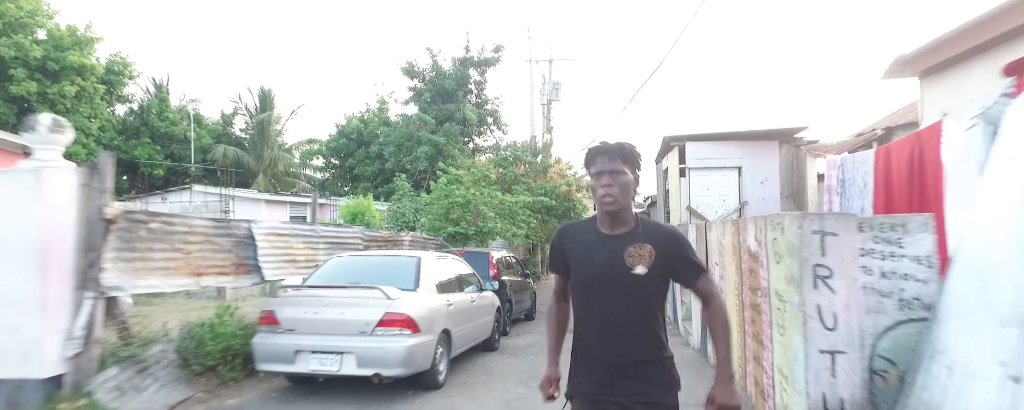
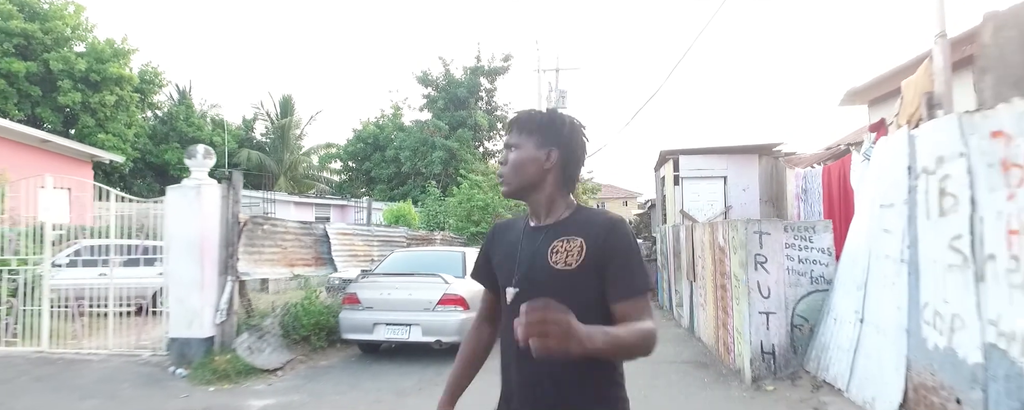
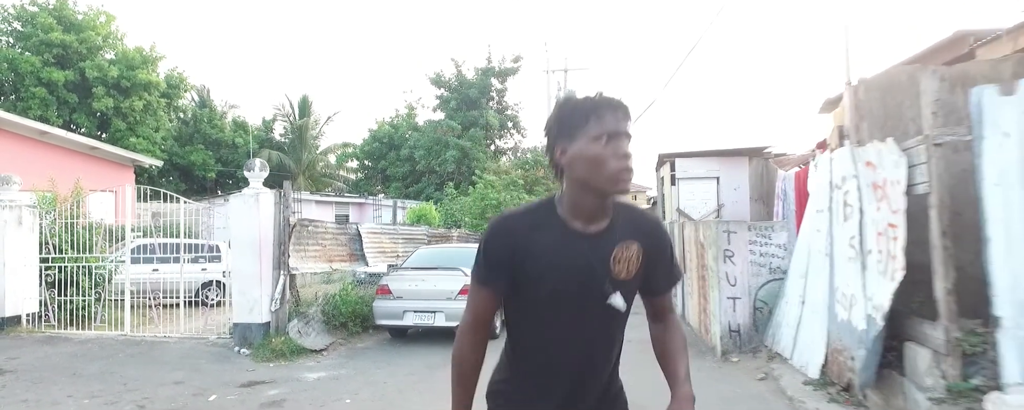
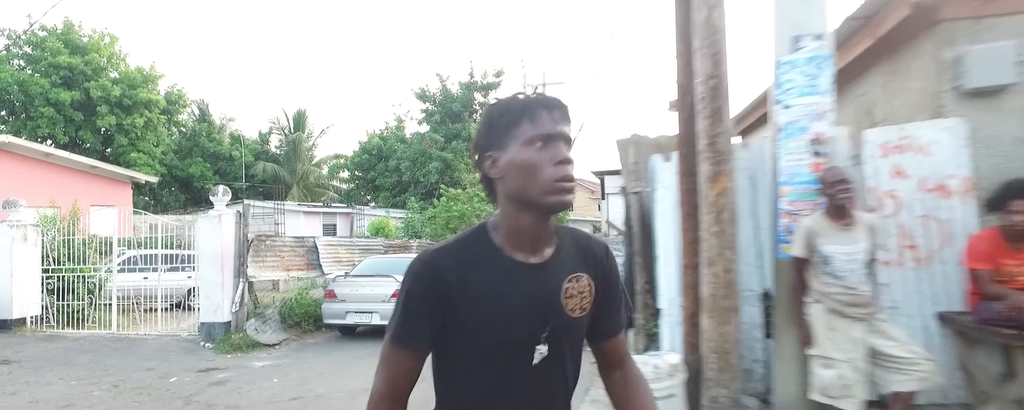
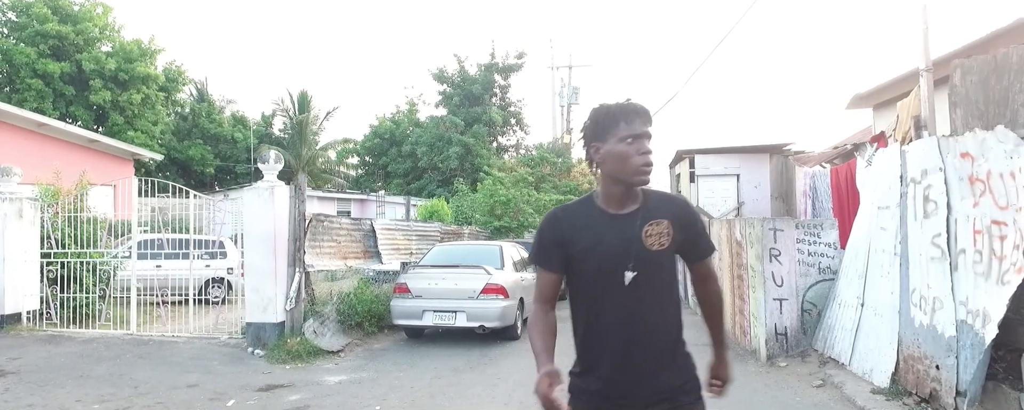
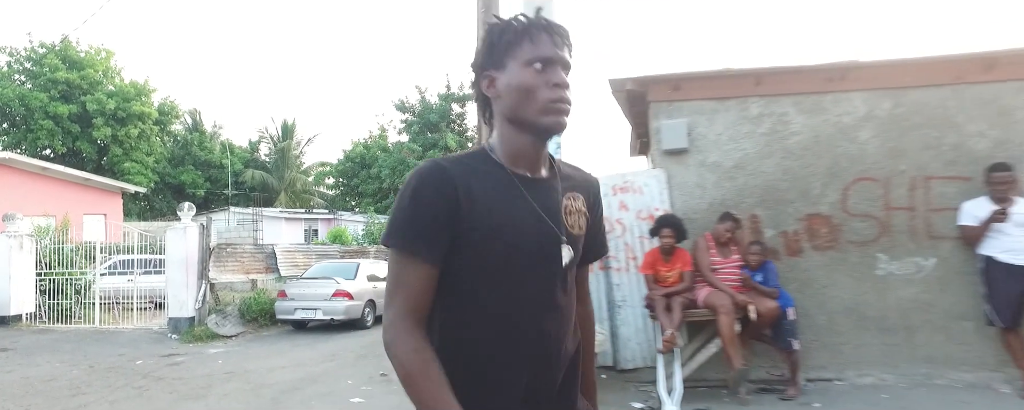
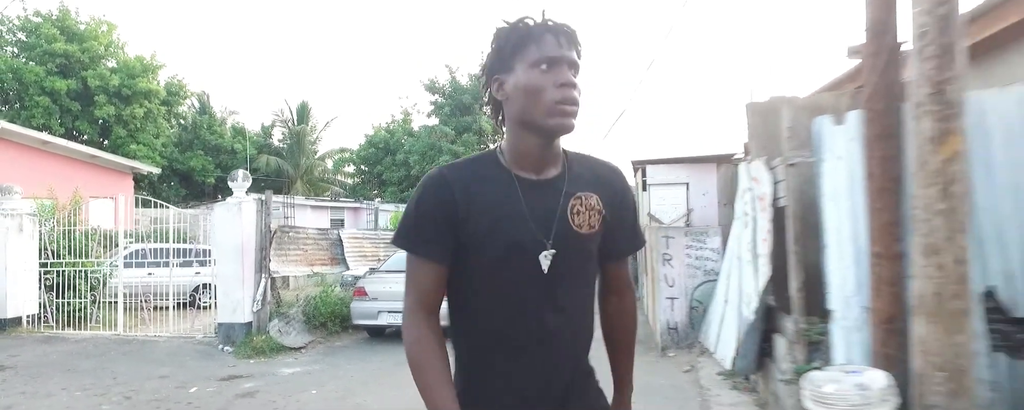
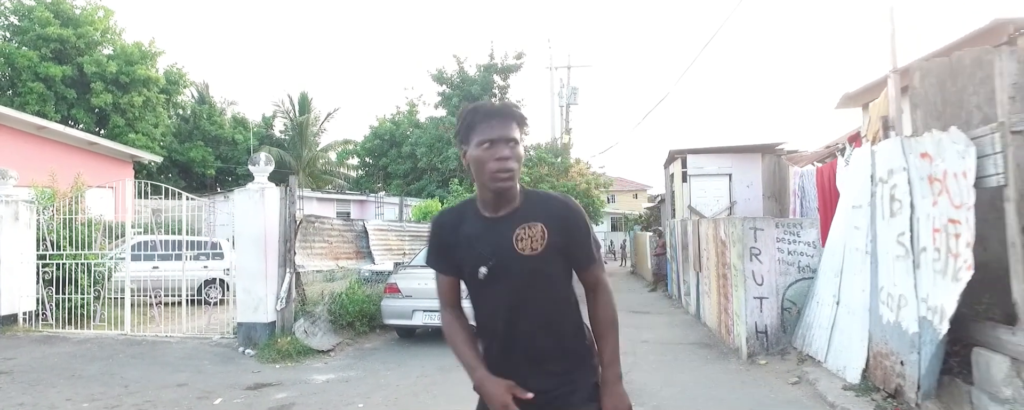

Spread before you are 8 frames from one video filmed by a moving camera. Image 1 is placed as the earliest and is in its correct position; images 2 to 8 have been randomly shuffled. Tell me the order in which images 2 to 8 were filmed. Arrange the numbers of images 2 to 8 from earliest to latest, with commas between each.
2, 5, 8, 3, 7, 4, 6
